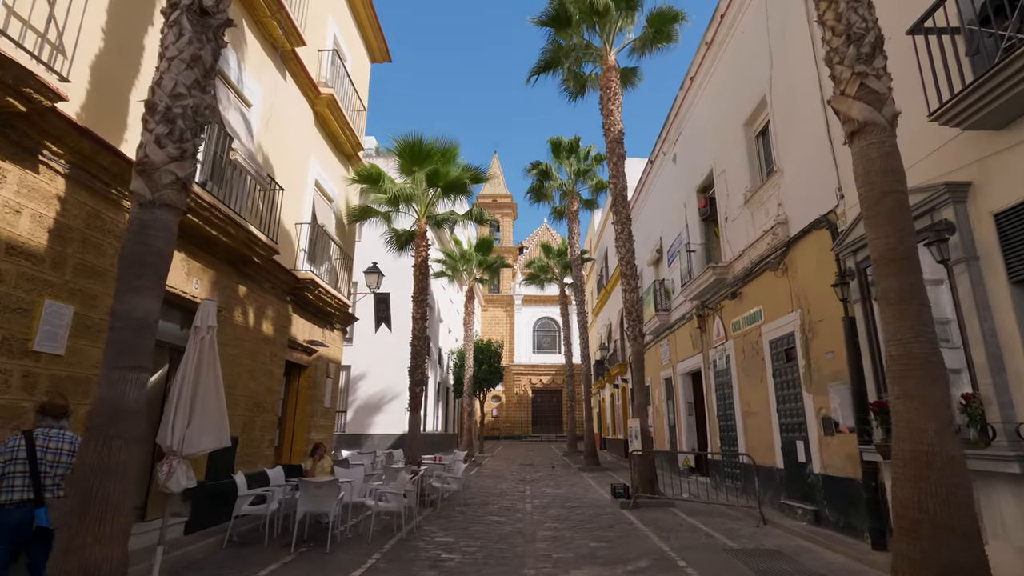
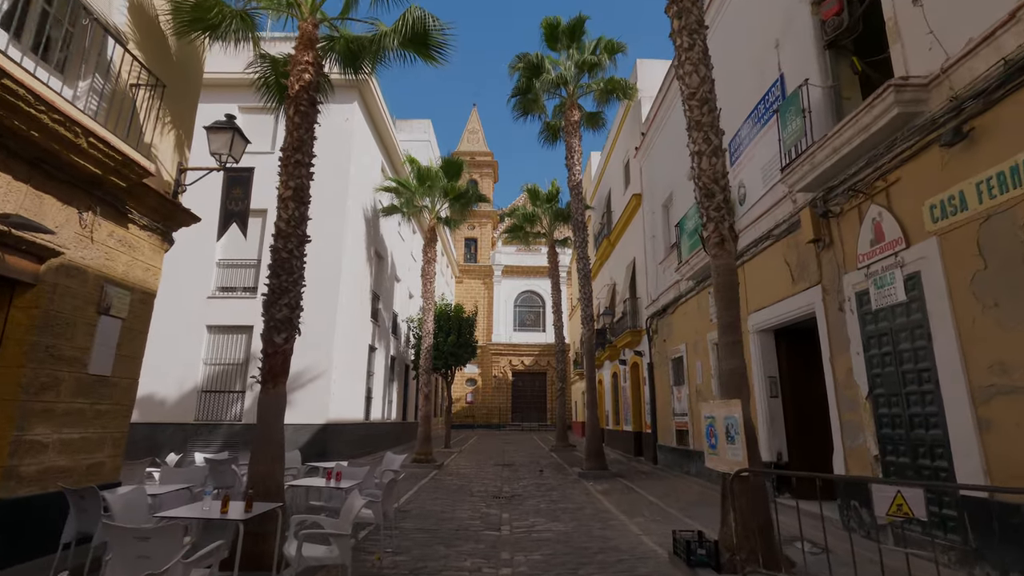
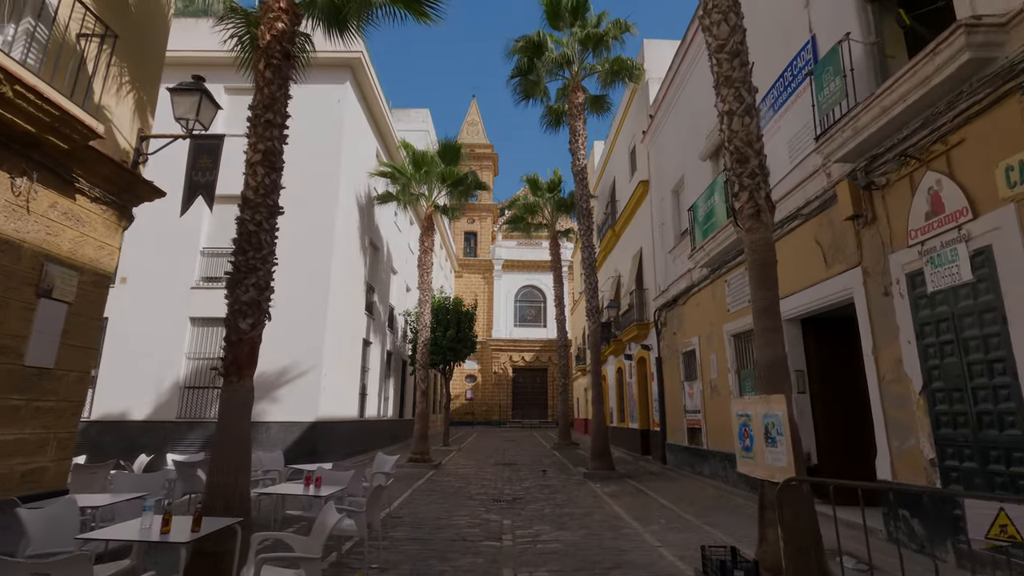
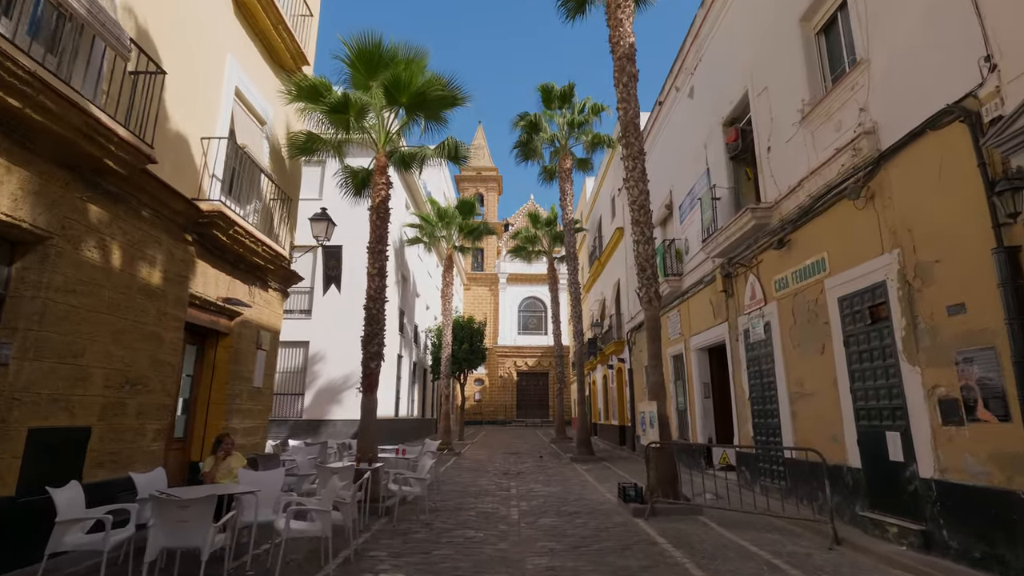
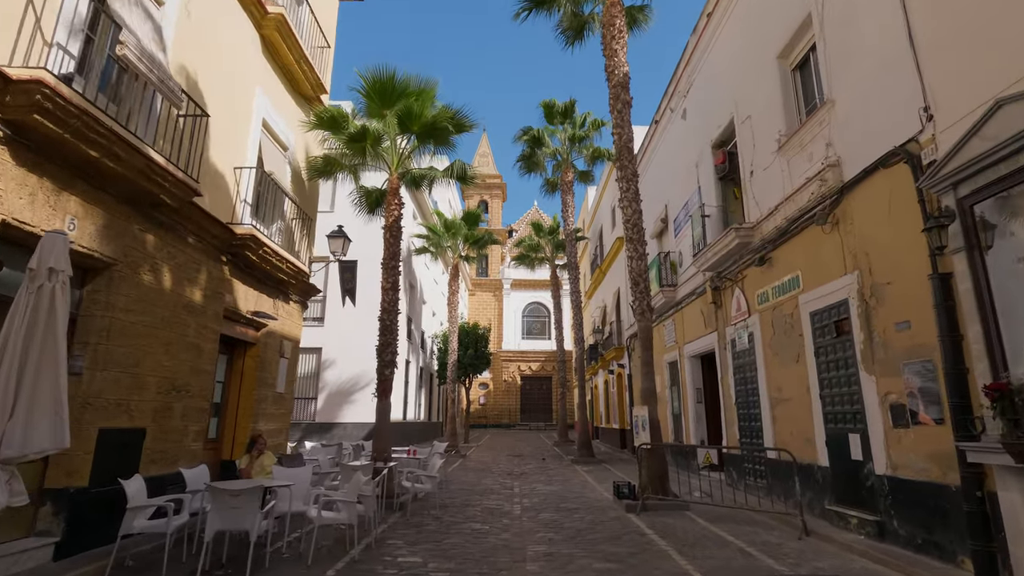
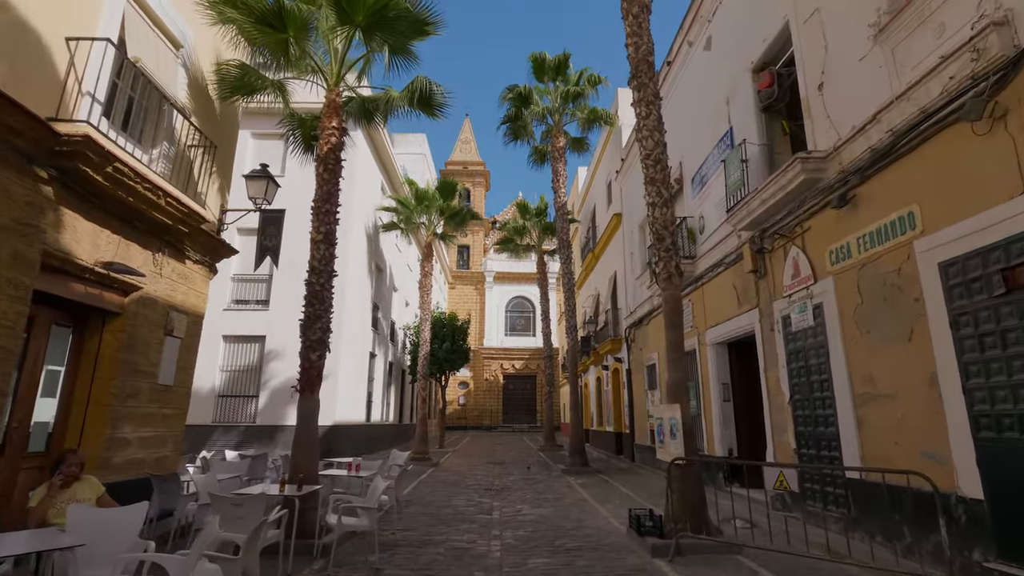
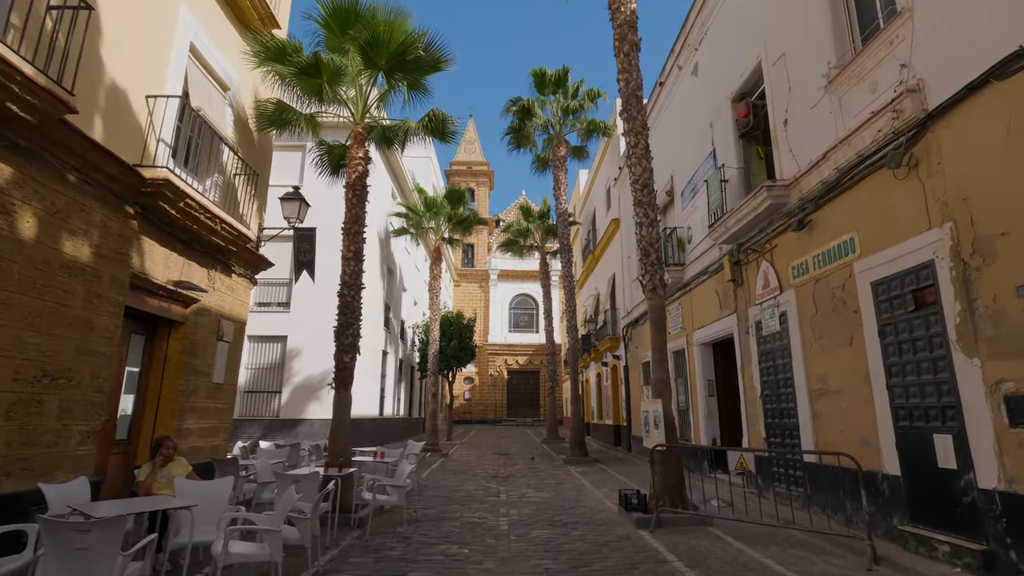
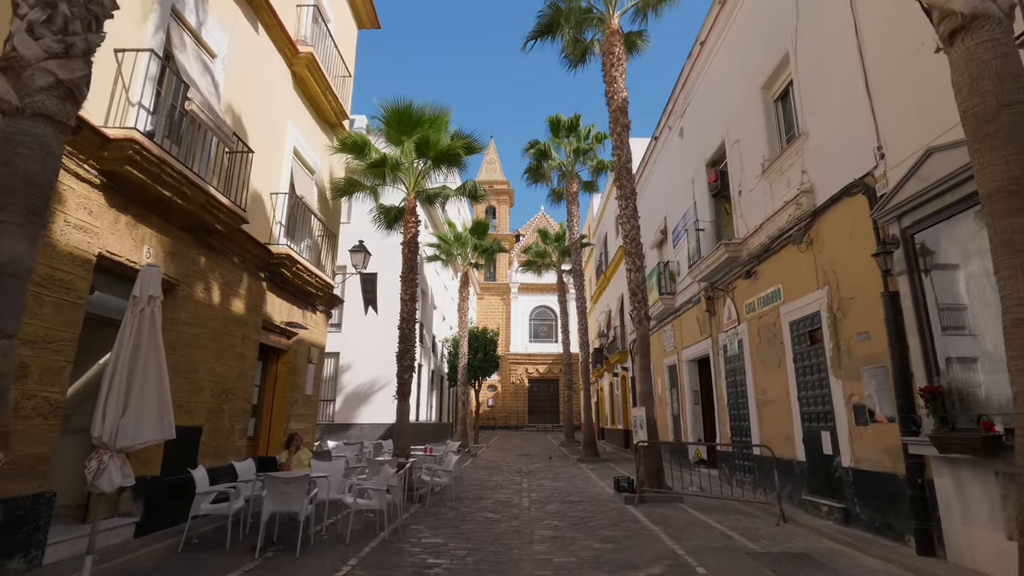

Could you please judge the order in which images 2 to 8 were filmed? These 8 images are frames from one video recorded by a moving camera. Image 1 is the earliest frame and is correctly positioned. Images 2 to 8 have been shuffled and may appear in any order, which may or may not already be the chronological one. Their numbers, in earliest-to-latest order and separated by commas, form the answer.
8, 5, 4, 7, 6, 2, 3
